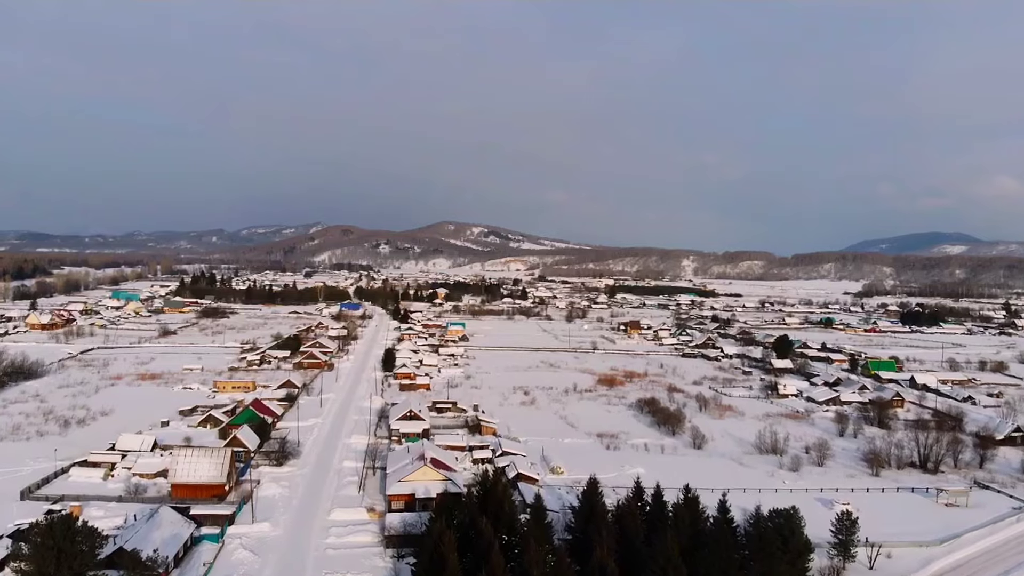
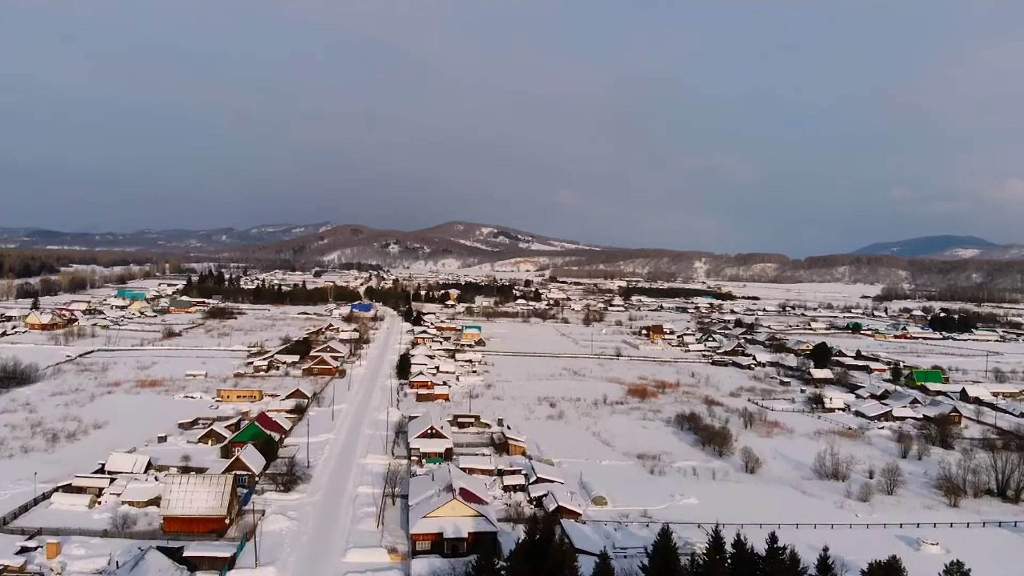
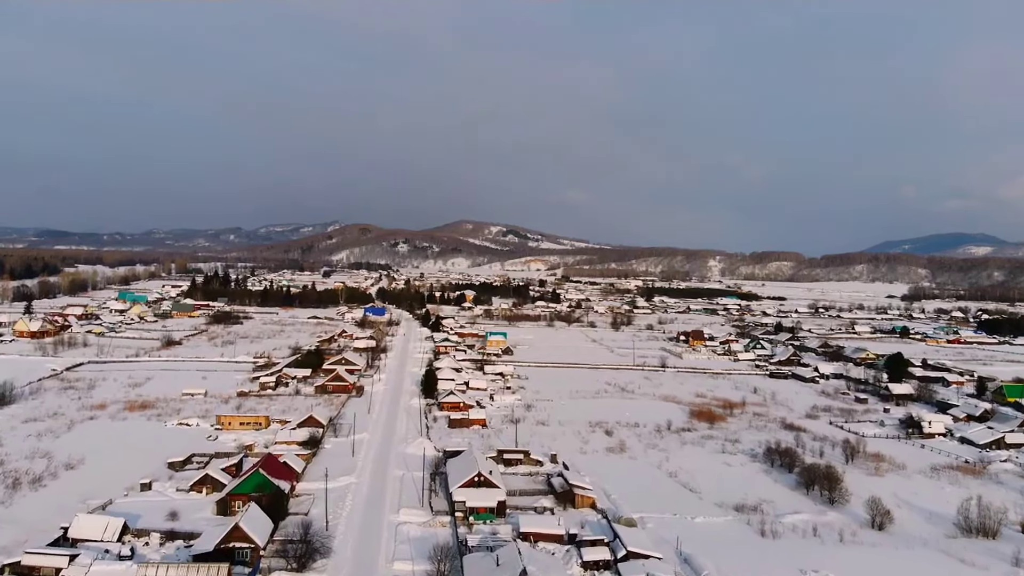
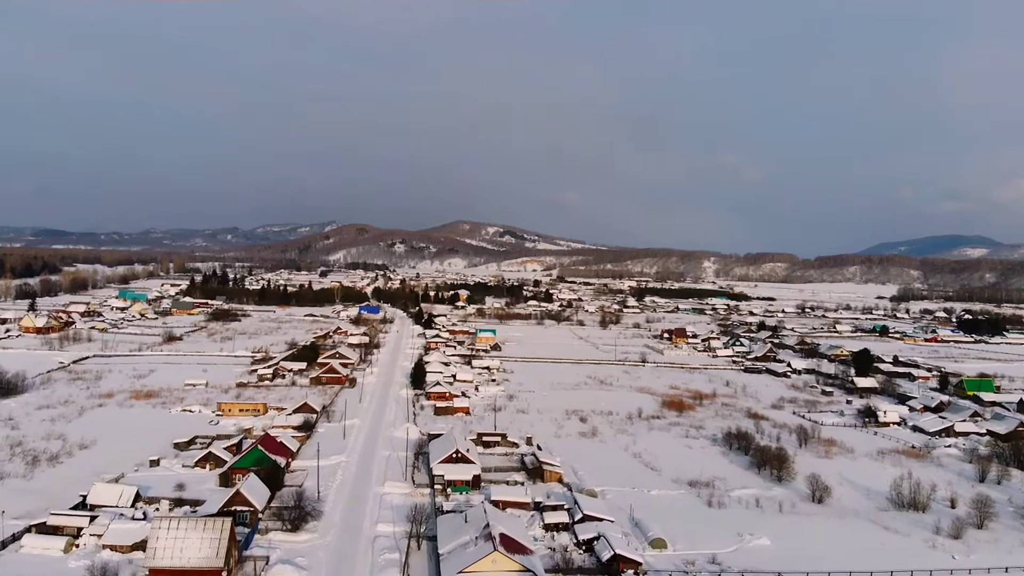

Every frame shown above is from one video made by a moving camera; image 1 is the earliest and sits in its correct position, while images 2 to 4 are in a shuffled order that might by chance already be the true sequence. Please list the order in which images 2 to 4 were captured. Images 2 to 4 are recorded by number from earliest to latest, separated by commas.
2, 4, 3
